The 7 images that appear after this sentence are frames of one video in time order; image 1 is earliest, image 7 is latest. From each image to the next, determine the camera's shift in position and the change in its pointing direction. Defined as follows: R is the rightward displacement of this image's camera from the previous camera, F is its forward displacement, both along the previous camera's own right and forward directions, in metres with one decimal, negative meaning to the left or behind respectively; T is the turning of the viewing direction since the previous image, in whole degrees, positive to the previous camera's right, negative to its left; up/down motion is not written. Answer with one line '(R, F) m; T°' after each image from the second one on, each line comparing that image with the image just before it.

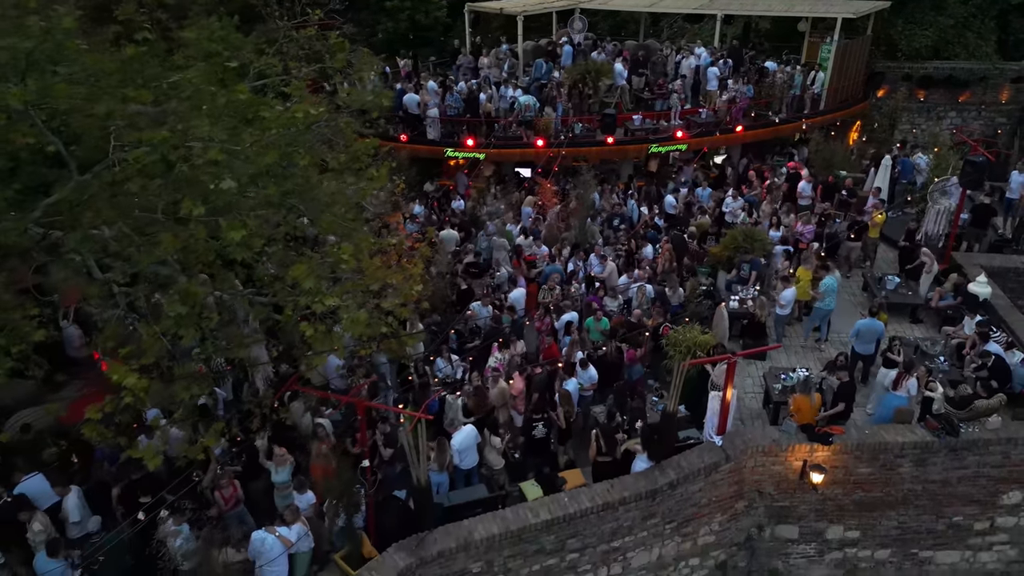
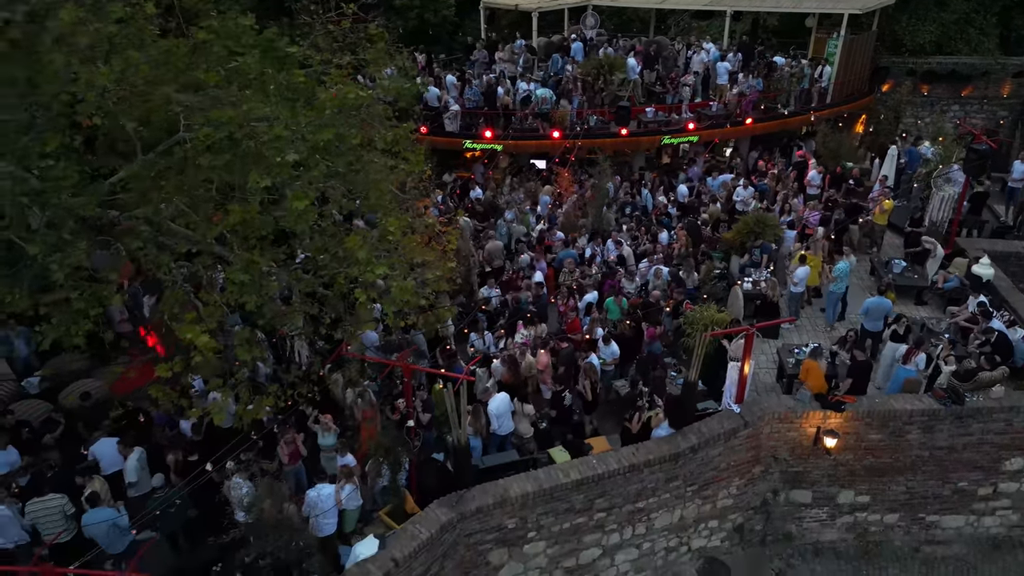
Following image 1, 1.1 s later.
(-0.3, -0.5) m; 0°
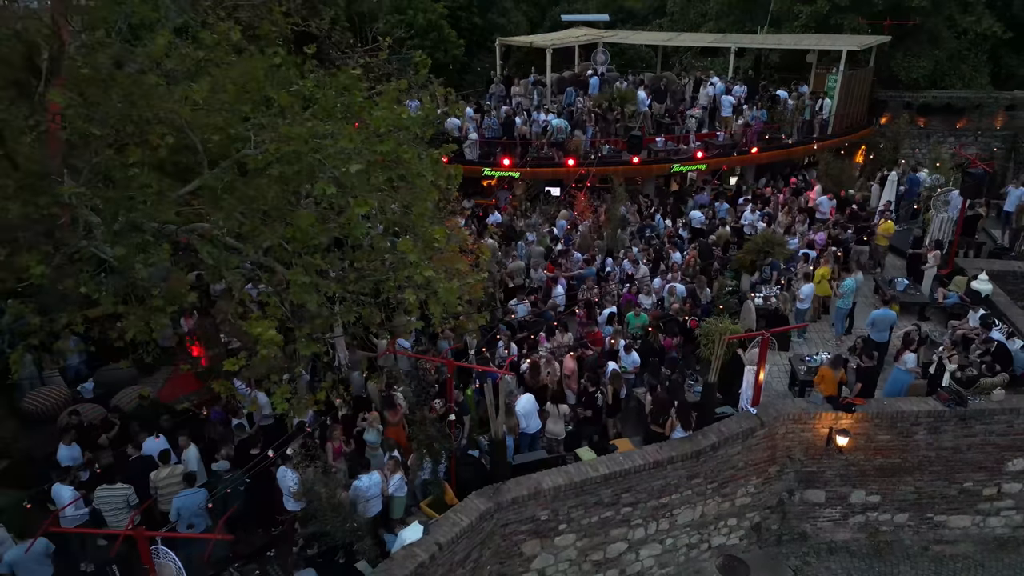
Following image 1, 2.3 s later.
(-0.4, -0.6) m; 0°
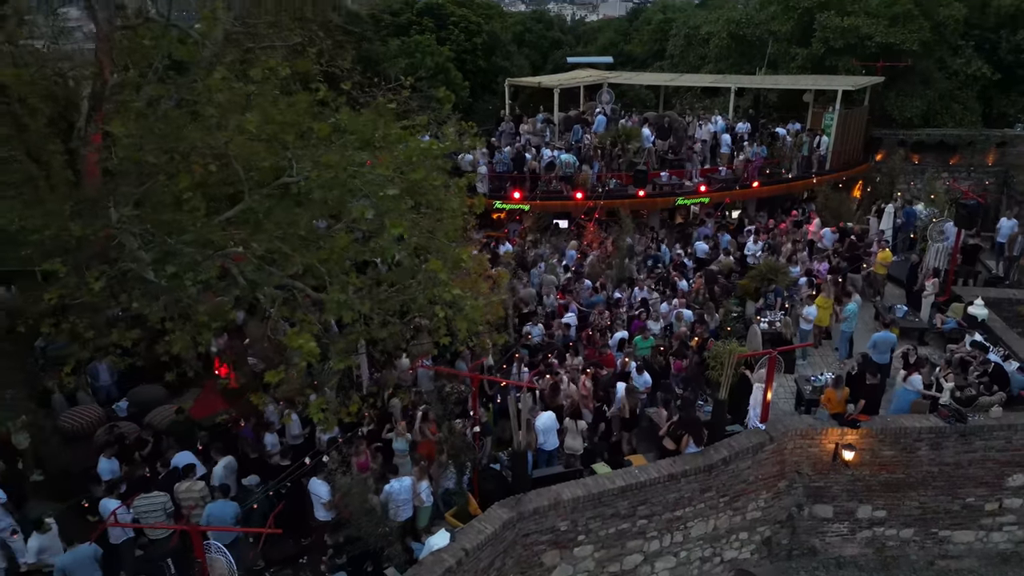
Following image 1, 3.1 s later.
(-0.2, -0.5) m; 0°
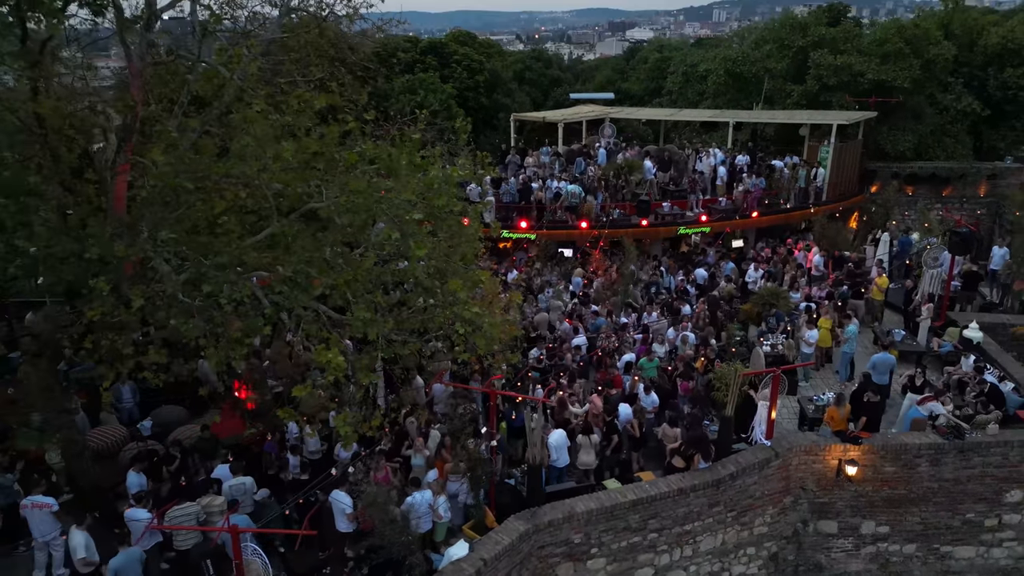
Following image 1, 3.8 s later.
(-0.2, -0.4) m; 0°
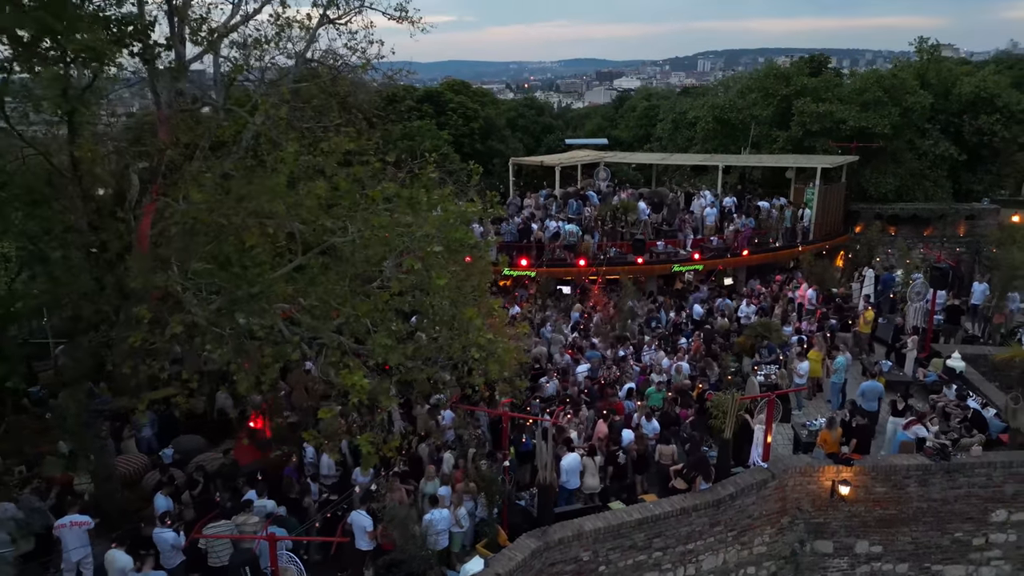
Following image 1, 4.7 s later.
(-0.3, -0.6) m; +1°
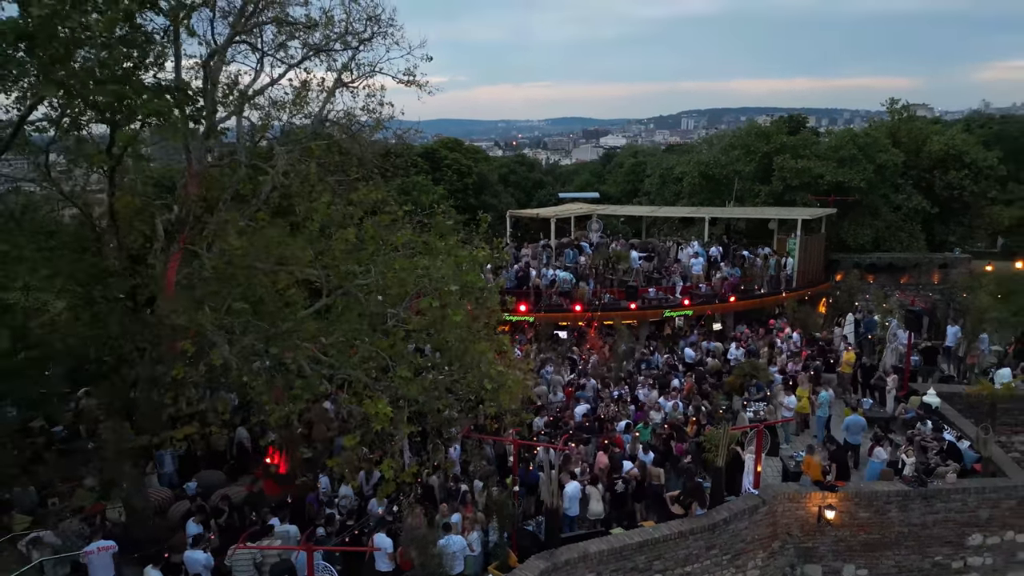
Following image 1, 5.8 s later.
(-0.3, -0.8) m; +1°
